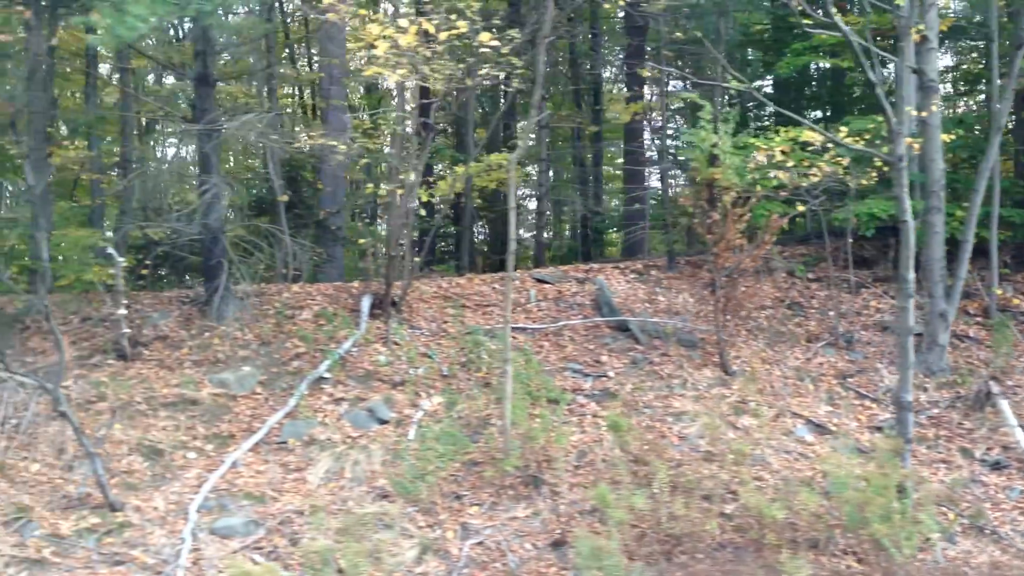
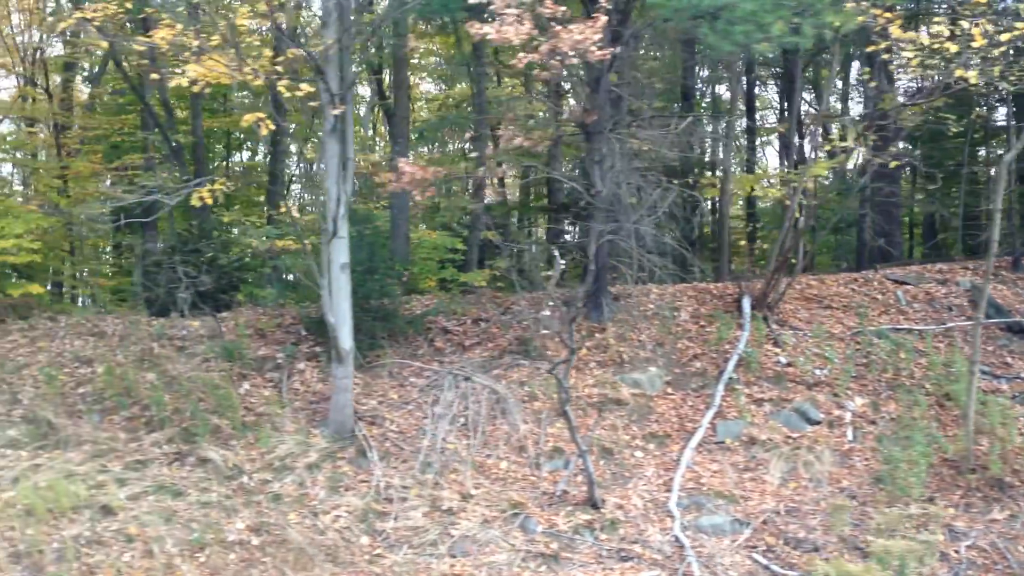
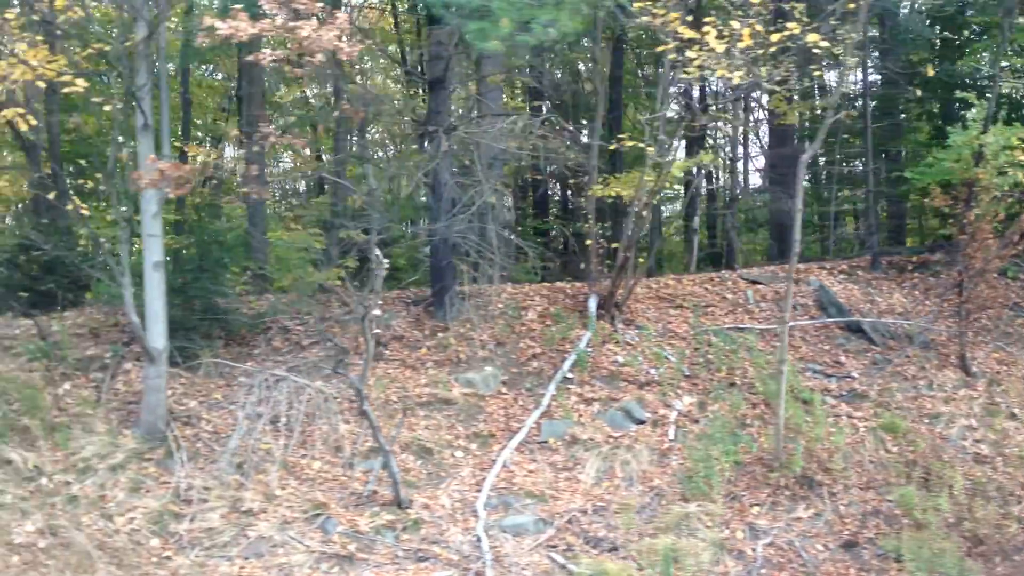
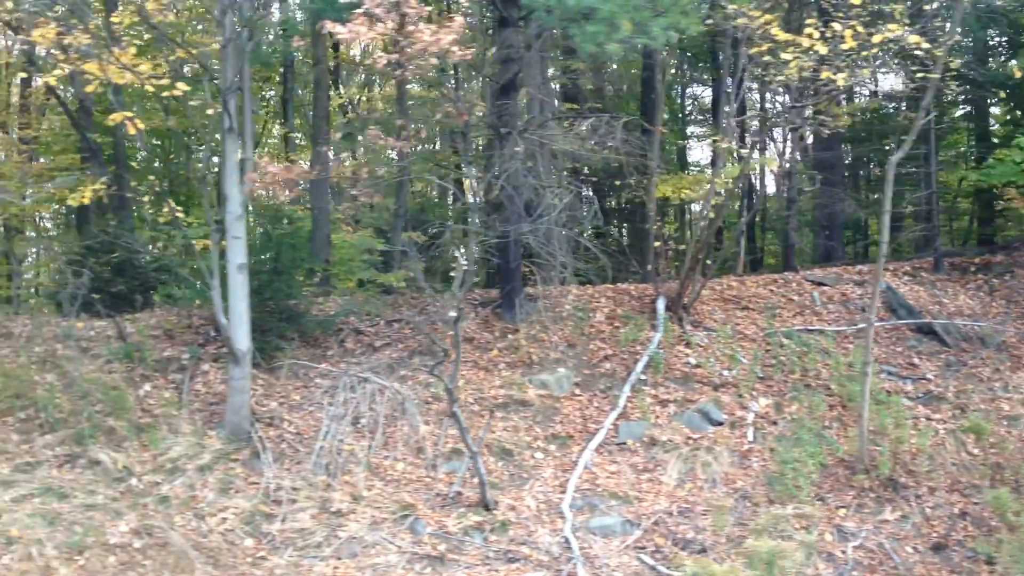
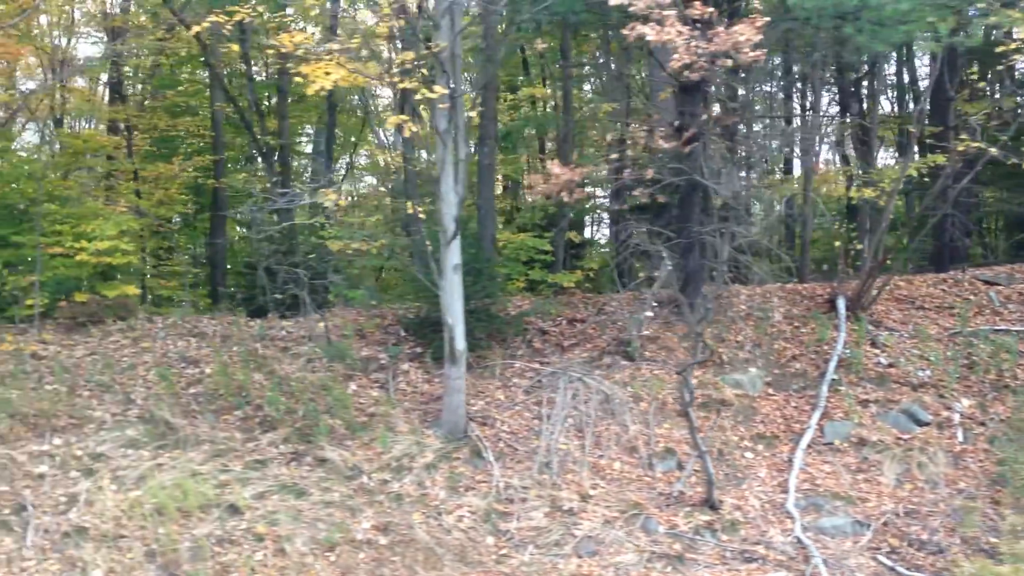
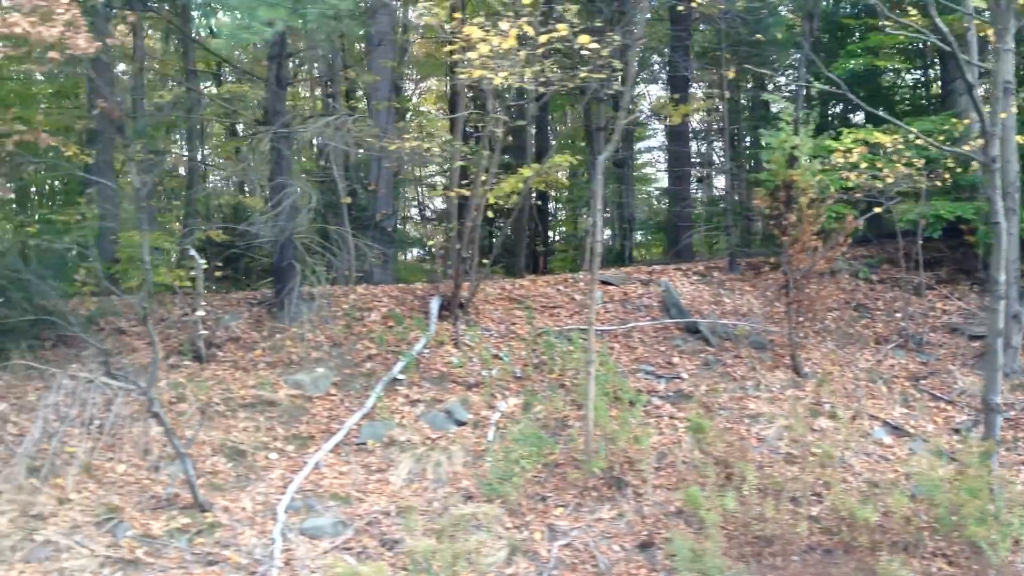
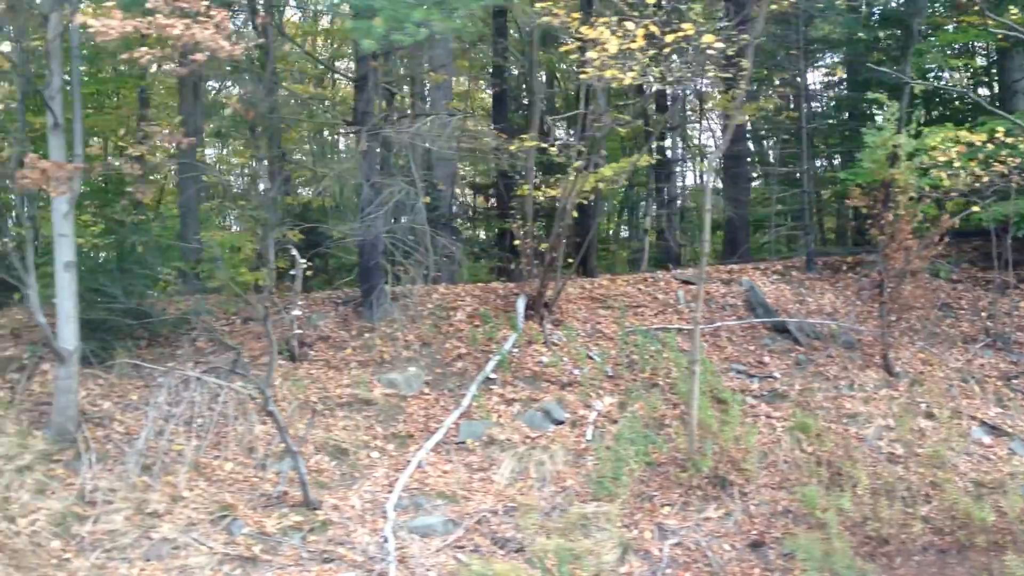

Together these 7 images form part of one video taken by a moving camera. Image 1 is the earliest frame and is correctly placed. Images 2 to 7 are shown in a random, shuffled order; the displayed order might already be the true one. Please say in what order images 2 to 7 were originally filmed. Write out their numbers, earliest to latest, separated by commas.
6, 7, 3, 4, 2, 5
